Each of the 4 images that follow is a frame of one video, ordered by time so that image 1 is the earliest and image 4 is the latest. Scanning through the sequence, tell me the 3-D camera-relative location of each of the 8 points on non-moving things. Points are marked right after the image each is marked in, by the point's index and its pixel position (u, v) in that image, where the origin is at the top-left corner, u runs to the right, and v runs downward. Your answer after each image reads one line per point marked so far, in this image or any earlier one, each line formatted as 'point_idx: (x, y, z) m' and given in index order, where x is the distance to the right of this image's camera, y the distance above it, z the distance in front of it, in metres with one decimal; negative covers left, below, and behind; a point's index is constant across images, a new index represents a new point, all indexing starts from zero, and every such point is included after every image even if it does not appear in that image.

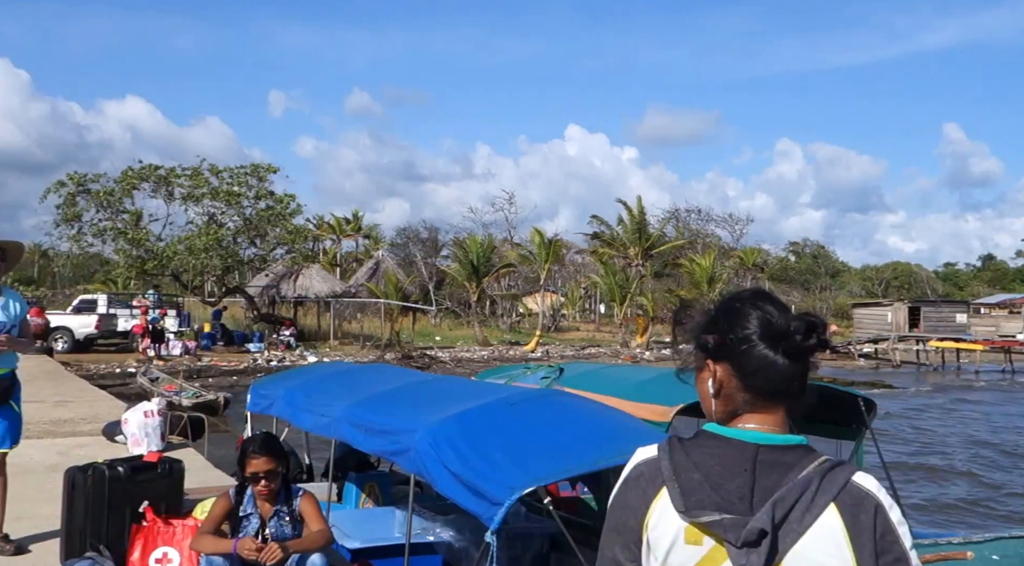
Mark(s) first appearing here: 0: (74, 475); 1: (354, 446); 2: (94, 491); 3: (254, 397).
0: (-2.4, -1.0, +5.0) m
1: (-1.0, -1.1, +5.9) m
2: (-2.1, -1.1, +4.8) m
3: (-2.3, -1.0, +8.1) m
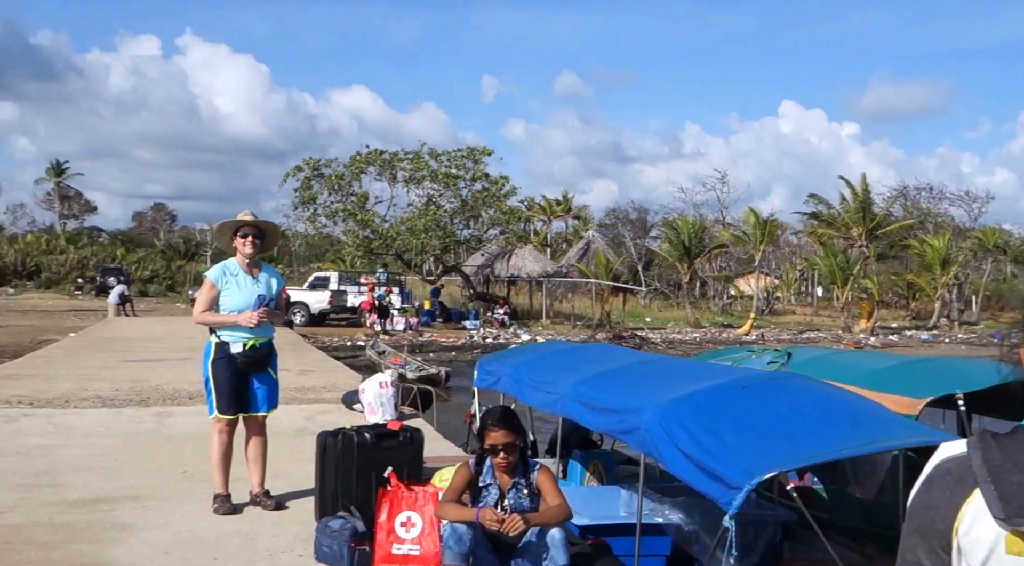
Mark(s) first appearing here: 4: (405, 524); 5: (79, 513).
0: (-1.0, -0.9, +5.3) m
1: (+0.5, -0.9, +6.0) m
2: (-0.9, -1.0, +5.1) m
3: (-0.3, -0.8, +8.4) m
4: (-0.6, -1.3, +4.9) m
5: (-2.6, -1.4, +5.6) m
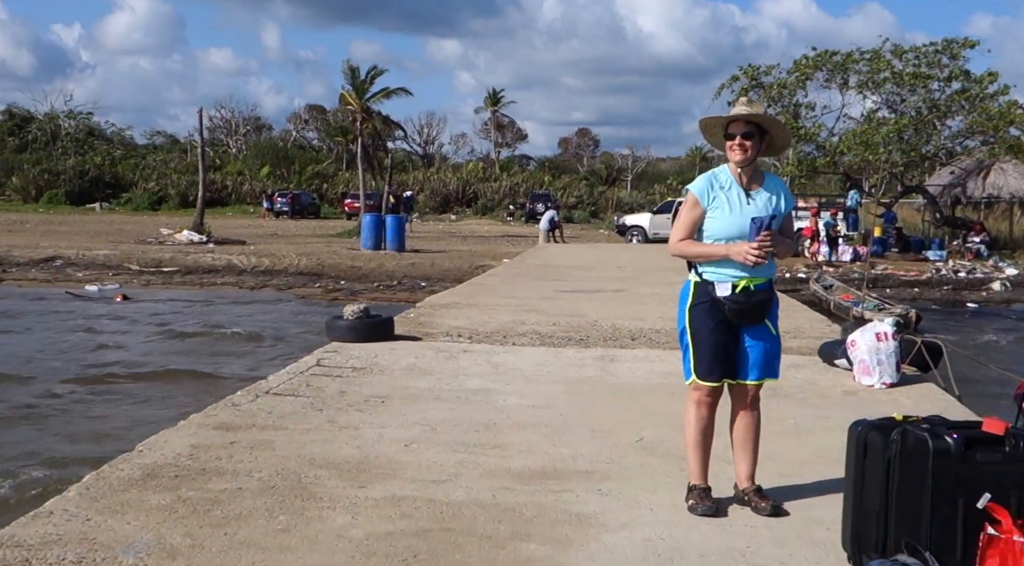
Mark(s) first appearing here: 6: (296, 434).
0: (+1.4, -0.6, +3.5) m
1: (+3.0, -0.6, +3.5) m
2: (+1.4, -0.7, +3.3) m
3: (+3.3, -0.3, +6.0) m
4: (+1.6, -1.0, +2.9) m
5: (+0.1, -1.0, +4.4) m
6: (-1.3, -0.9, +5.4) m
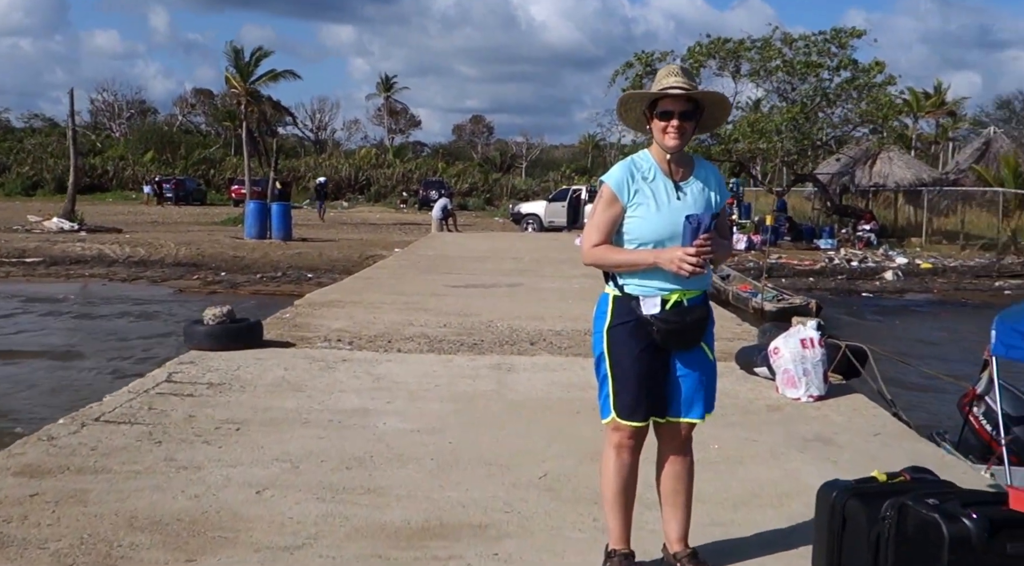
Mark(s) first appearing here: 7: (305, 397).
0: (+1.0, -0.6, +2.7) m
1: (+2.6, -0.6, +2.9) m
2: (+1.1, -0.7, +2.5) m
3: (+2.7, -0.3, +5.4) m
4: (+1.3, -1.0, +2.2) m
5: (-0.4, -1.0, +3.5) m
6: (-1.8, -0.9, +4.3) m
7: (-1.3, -0.7, +5.8) m
